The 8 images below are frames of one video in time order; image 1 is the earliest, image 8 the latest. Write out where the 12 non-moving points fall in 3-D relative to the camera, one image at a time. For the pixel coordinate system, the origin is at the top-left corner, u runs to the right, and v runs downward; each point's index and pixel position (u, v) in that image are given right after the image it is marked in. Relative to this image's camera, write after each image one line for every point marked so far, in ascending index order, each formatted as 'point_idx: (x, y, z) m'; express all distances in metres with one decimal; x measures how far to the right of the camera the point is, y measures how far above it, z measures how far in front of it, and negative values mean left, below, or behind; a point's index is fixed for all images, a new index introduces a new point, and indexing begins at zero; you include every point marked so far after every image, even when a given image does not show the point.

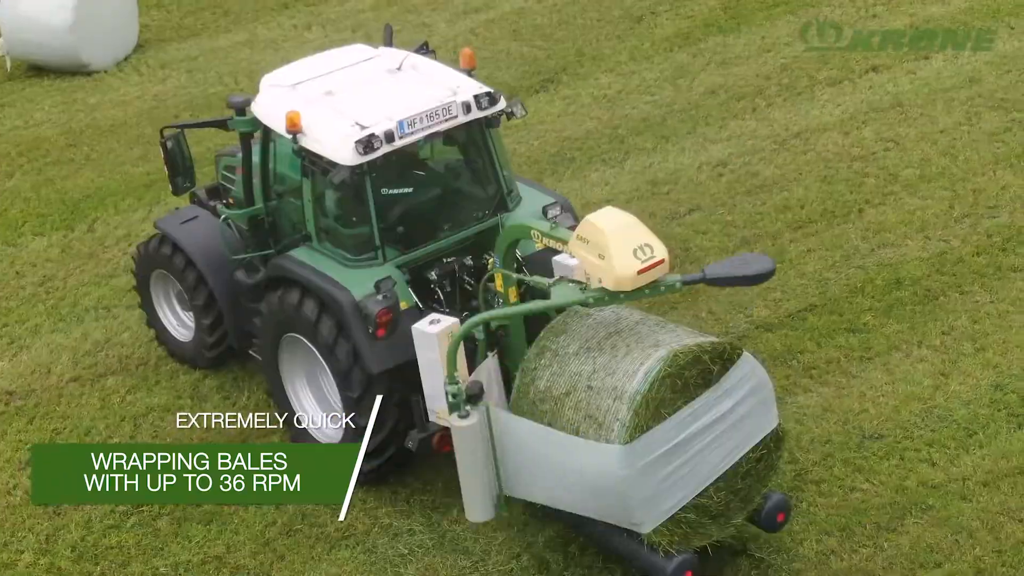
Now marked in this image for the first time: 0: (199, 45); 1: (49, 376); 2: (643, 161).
0: (-1.6, +1.3, +8.8) m
1: (-1.5, -0.2, +5.9) m
2: (+0.5, +0.5, +7.0) m
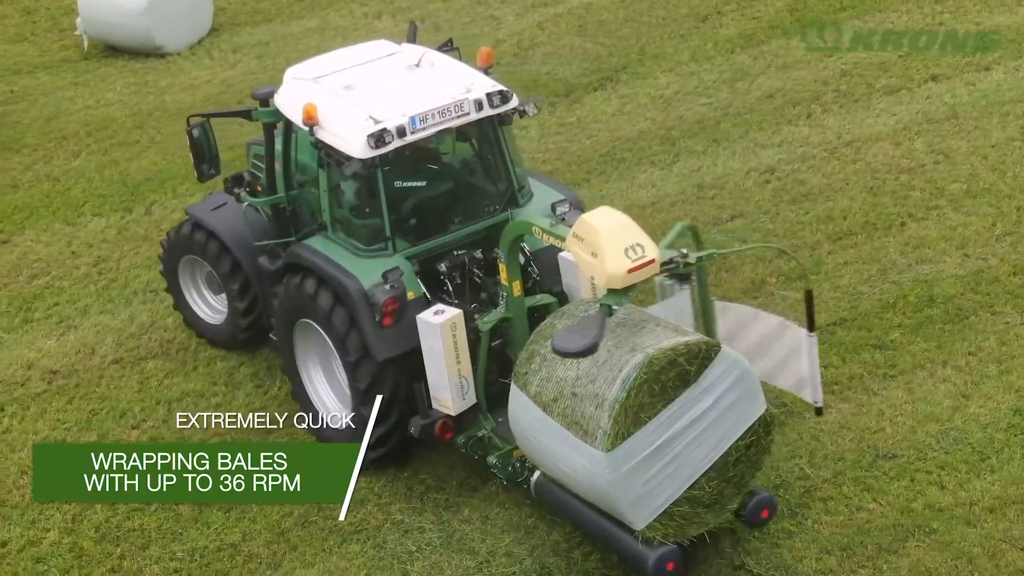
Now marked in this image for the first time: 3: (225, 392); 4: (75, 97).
0: (-1.2, +1.3, +8.8) m
1: (-1.5, -0.2, +5.9) m
2: (+0.7, +0.5, +6.9) m
3: (-0.9, -0.3, +5.6) m
4: (-2.1, +0.9, +8.2) m
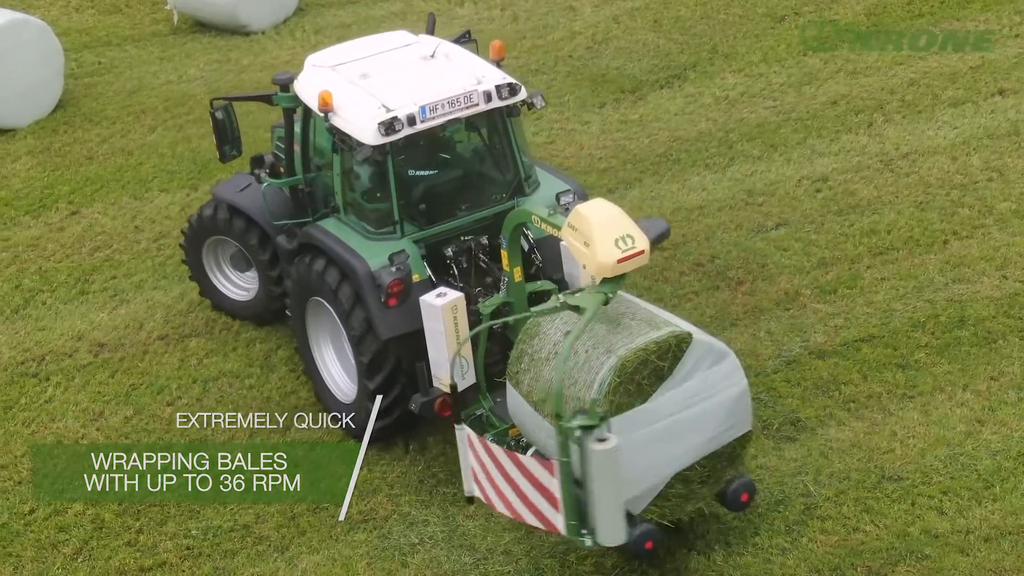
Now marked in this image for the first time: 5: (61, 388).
0: (-0.8, +1.4, +9.0) m
1: (-1.3, -0.2, +6.1) m
2: (+0.9, +0.5, +6.9) m
3: (-0.9, -0.3, +5.8) m
4: (-1.7, +1.1, +8.4) m
5: (-1.5, -0.3, +5.8) m
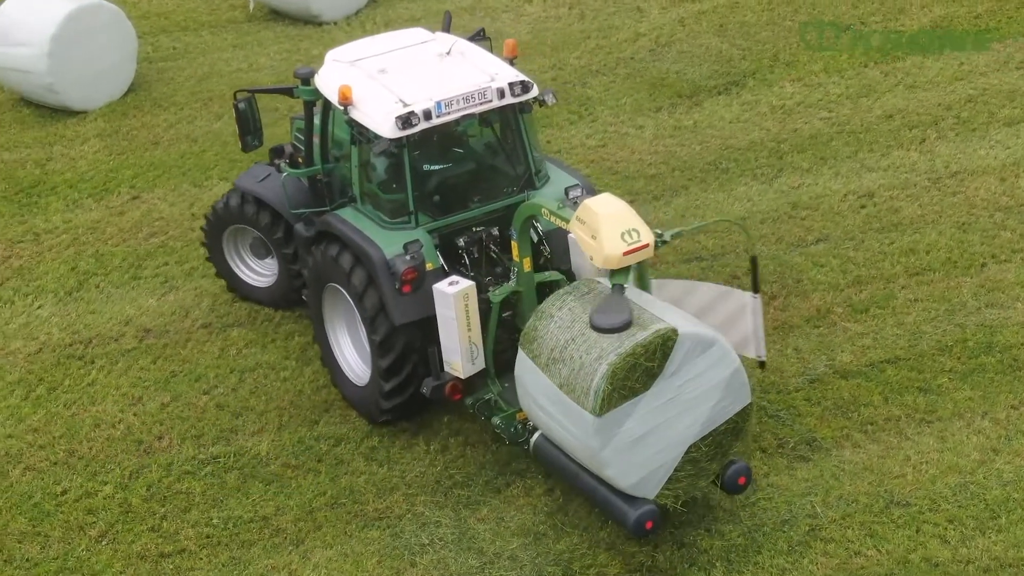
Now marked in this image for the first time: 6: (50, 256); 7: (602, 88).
0: (-0.4, +1.5, +9.1) m
1: (-1.2, -0.1, +6.3) m
2: (+1.1, +0.4, +6.9) m
3: (-0.8, -0.3, +6.0) m
4: (-1.4, +1.2, +8.6) m
5: (-1.4, -0.3, +6.0) m
6: (-1.8, +0.1, +6.8) m
7: (+0.4, +0.9, +7.9) m
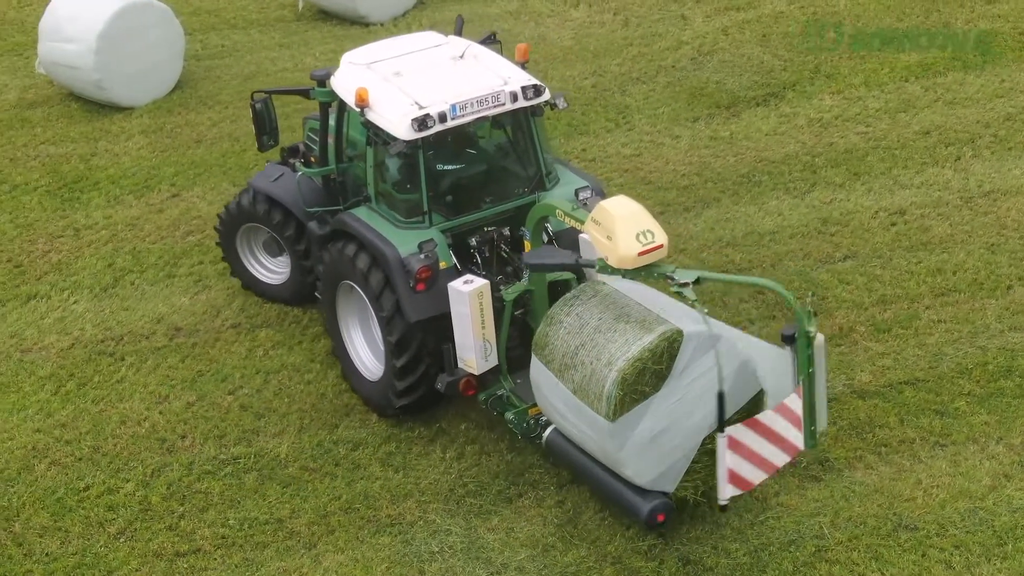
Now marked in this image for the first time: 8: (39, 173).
0: (-0.2, +1.5, +9.1) m
1: (-1.1, -0.1, +6.4) m
2: (+1.3, +0.4, +6.9) m
3: (-0.7, -0.3, +6.0) m
4: (-1.2, +1.2, +8.7) m
5: (-1.4, -0.3, +6.1) m
6: (-1.7, +0.1, +7.0) m
7: (+0.6, +0.9, +7.9) m
8: (-2.1, +0.5, +7.7) m
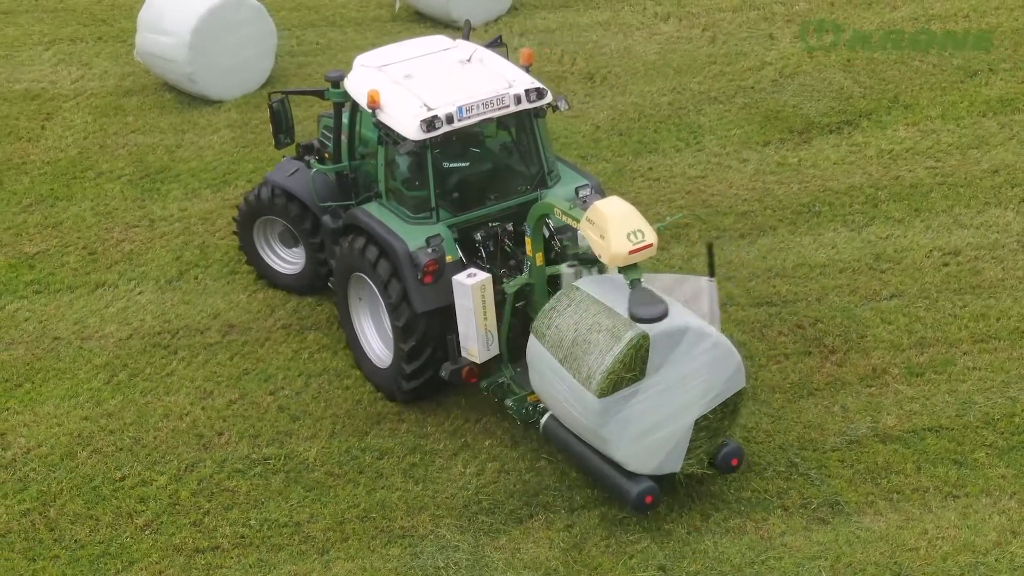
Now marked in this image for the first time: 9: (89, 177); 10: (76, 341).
0: (+0.3, +1.5, +9.2) m
1: (-0.9, -0.1, +6.6) m
2: (+1.5, +0.2, +6.9) m
3: (-0.6, -0.3, +6.2) m
4: (-0.7, +1.2, +8.9) m
5: (-1.2, -0.3, +6.4) m
6: (-1.5, +0.2, +7.2) m
7: (+0.9, +0.8, +8.0) m
8: (-1.8, +0.6, +7.9) m
9: (-1.9, +0.5, +7.8) m
10: (-1.7, -0.2, +6.5) m
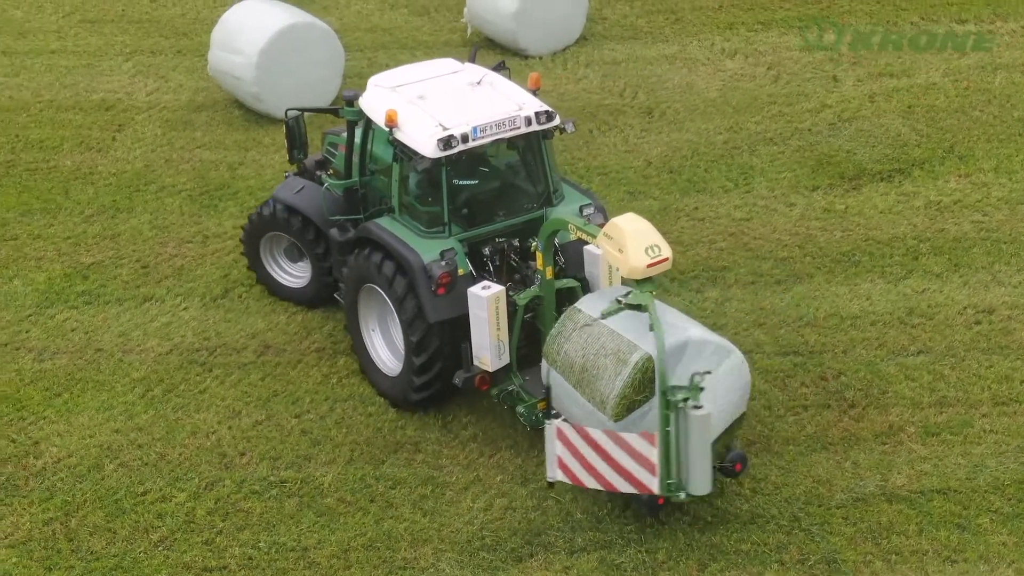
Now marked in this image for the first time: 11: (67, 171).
0: (+0.7, +1.3, +9.3) m
1: (-0.8, -0.2, +6.8) m
2: (+1.6, 0.0, +6.9) m
3: (-0.5, -0.4, +6.4) m
4: (-0.4, +1.1, +9.0) m
5: (-1.1, -0.4, +6.5) m
6: (-1.3, +0.1, +7.4) m
7: (+1.2, +0.6, +8.0) m
8: (-1.5, +0.5, +8.2) m
9: (-1.7, +0.5, +8.0) m
10: (-1.5, -0.3, +6.7) m
11: (-2.1, +0.6, +8.2) m
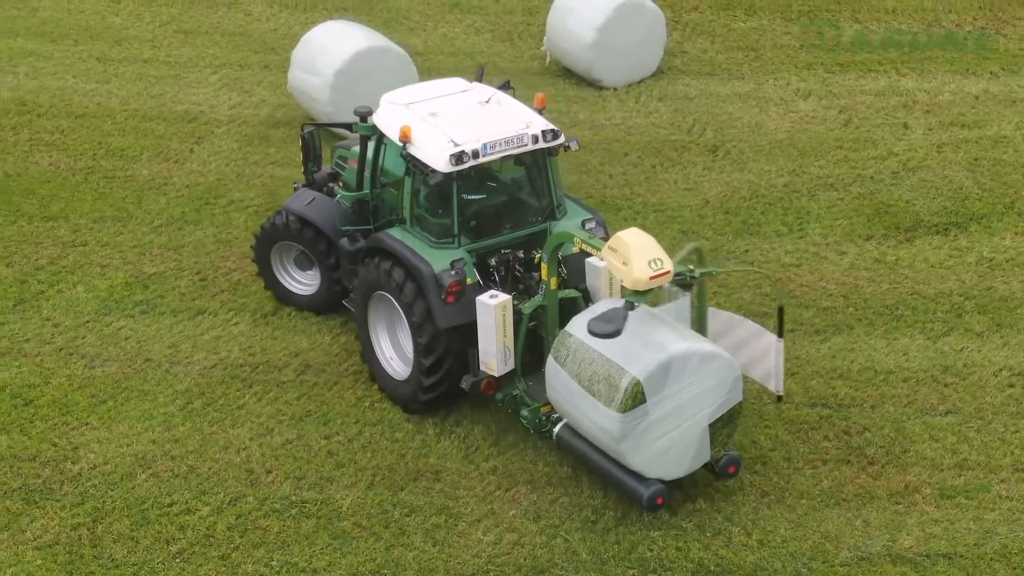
0: (+1.1, +1.1, +9.4) m
1: (-0.7, -0.3, +7.0) m
2: (+1.8, -0.2, +6.9) m
3: (-0.4, -0.5, +6.5) m
4: (0.0, +1.0, +9.2) m
5: (-1.0, -0.4, +6.7) m
6: (-1.1, +0.1, +7.6) m
7: (+1.5, +0.4, +8.0) m
8: (-1.3, +0.5, +8.4) m
9: (-1.4, +0.4, +8.3) m
10: (-1.4, -0.3, +7.0) m
11: (-1.8, +0.5, +8.5) m
